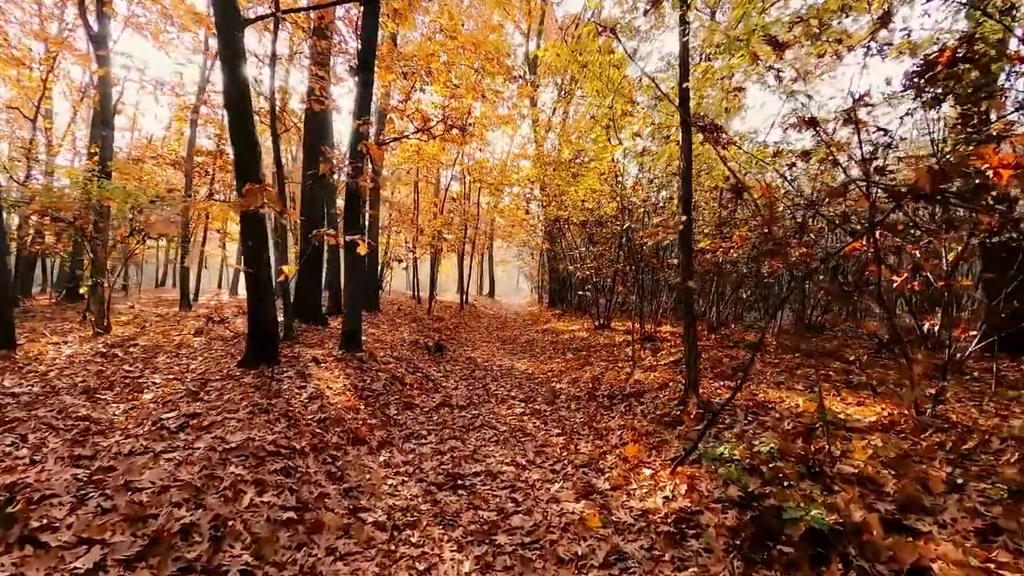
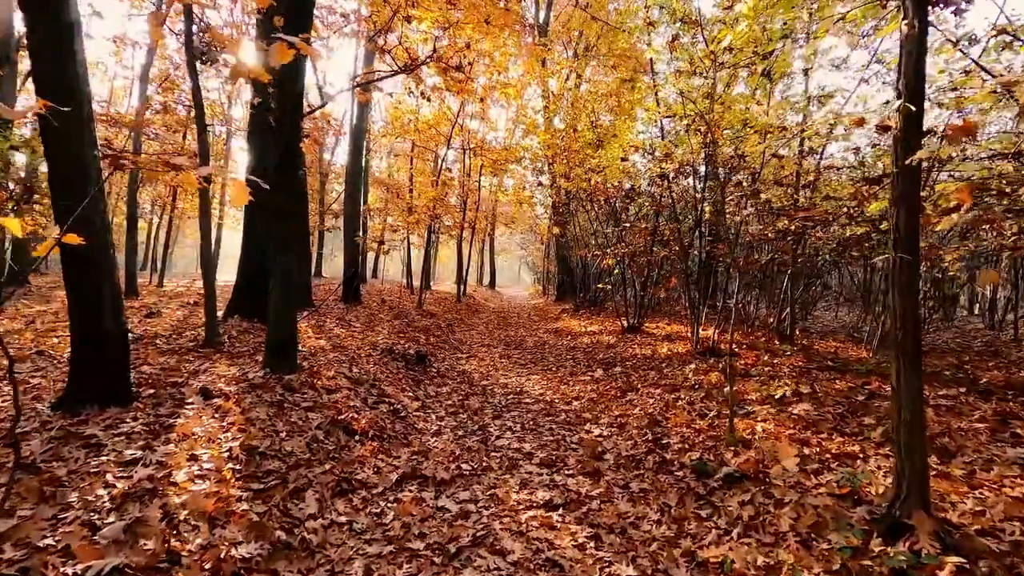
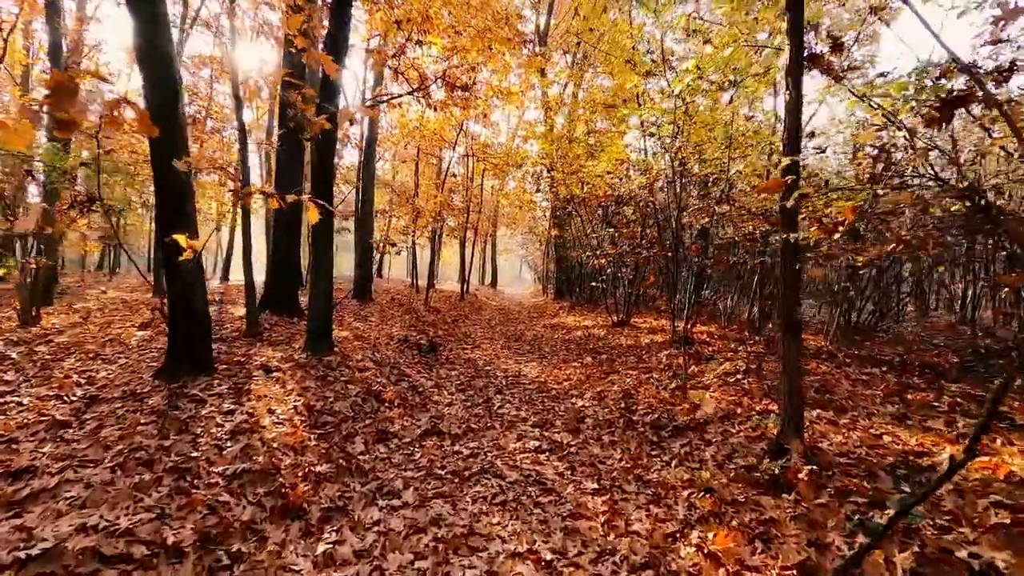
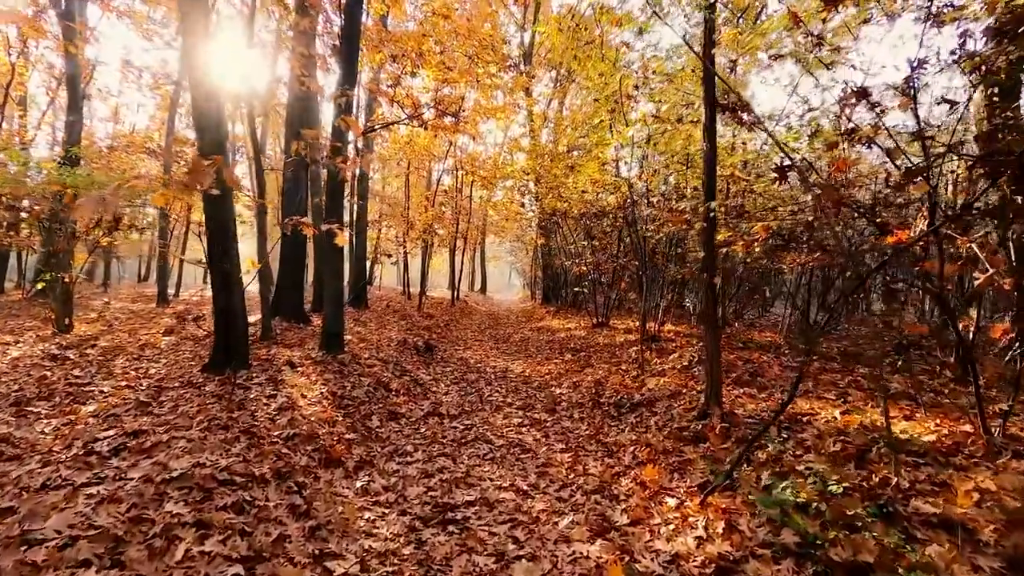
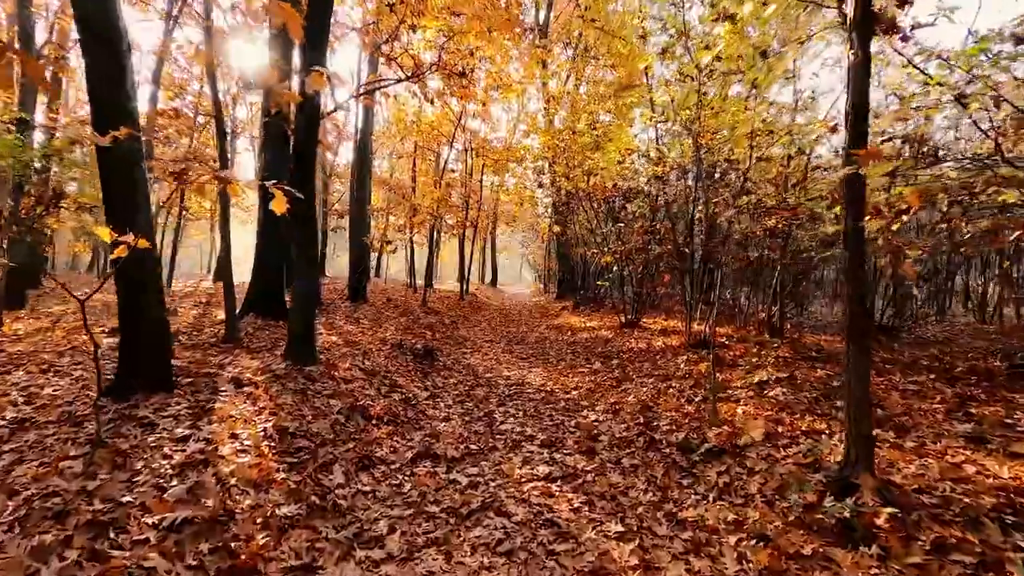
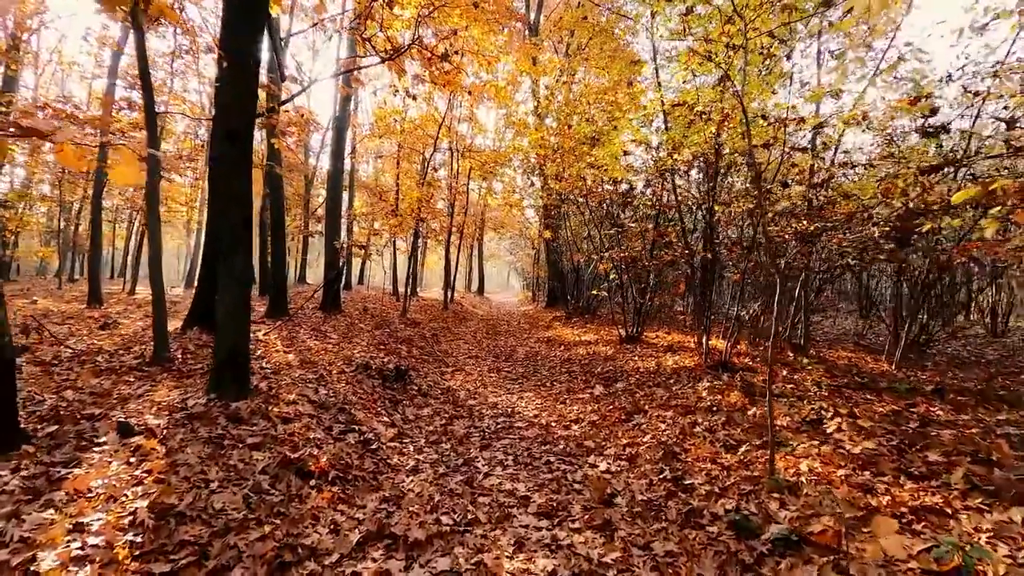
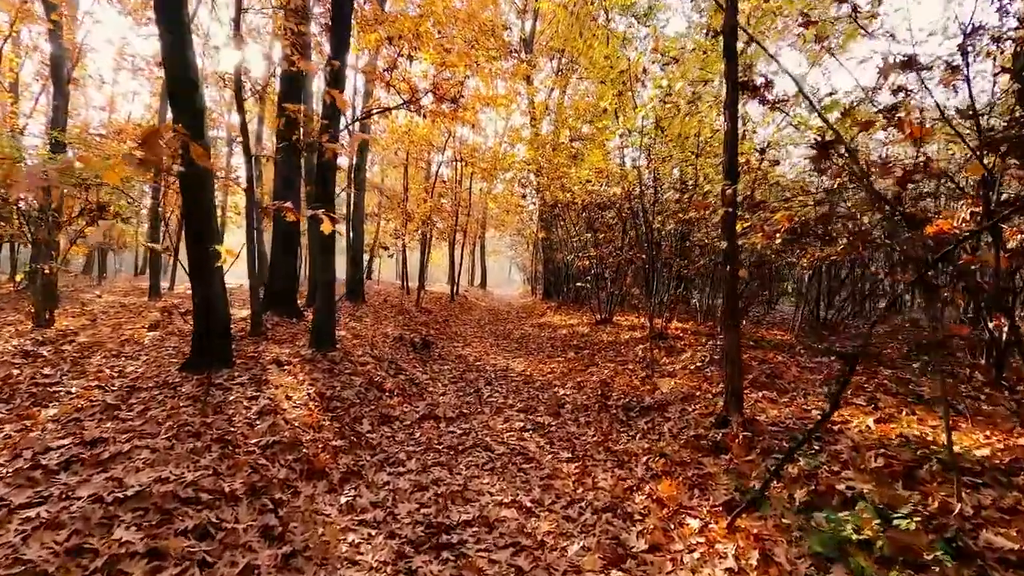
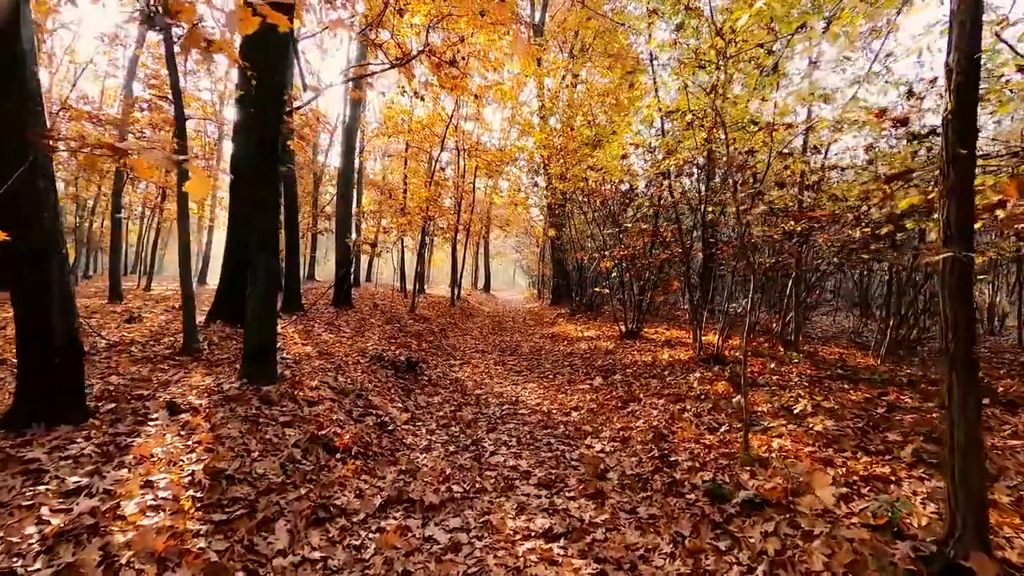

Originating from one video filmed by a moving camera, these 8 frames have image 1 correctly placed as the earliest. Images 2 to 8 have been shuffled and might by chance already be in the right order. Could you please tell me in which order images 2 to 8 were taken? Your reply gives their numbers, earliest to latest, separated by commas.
4, 7, 3, 5, 2, 8, 6
